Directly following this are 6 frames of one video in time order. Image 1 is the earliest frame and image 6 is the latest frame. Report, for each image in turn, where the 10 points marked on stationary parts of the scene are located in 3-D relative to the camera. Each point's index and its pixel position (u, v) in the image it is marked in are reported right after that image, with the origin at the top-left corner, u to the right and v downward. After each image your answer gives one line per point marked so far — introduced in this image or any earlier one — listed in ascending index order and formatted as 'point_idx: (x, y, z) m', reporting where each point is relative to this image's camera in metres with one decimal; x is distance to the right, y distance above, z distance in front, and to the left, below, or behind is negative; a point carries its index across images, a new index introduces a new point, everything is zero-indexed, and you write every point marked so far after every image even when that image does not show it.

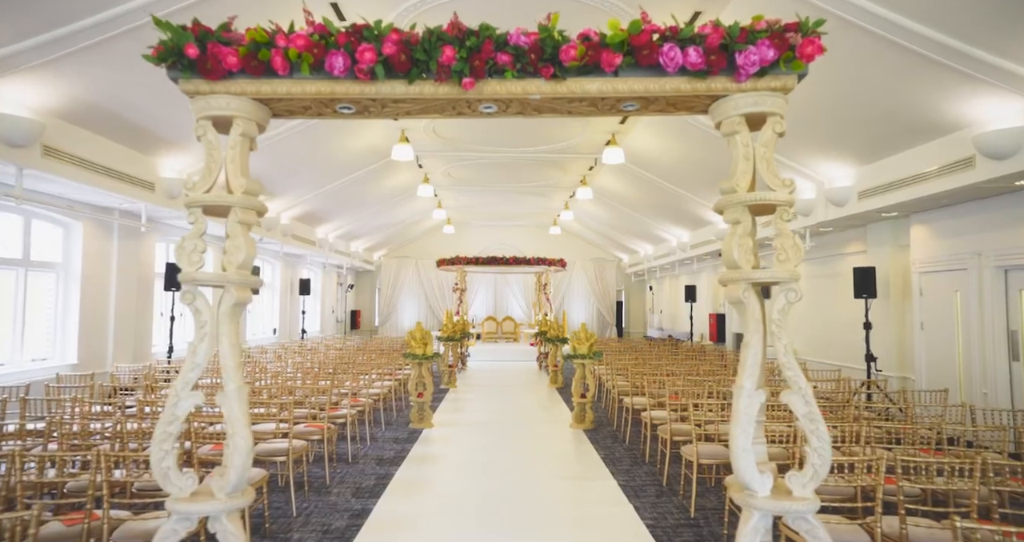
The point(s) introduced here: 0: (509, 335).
0: (-0.1, -2.2, +17.9) m
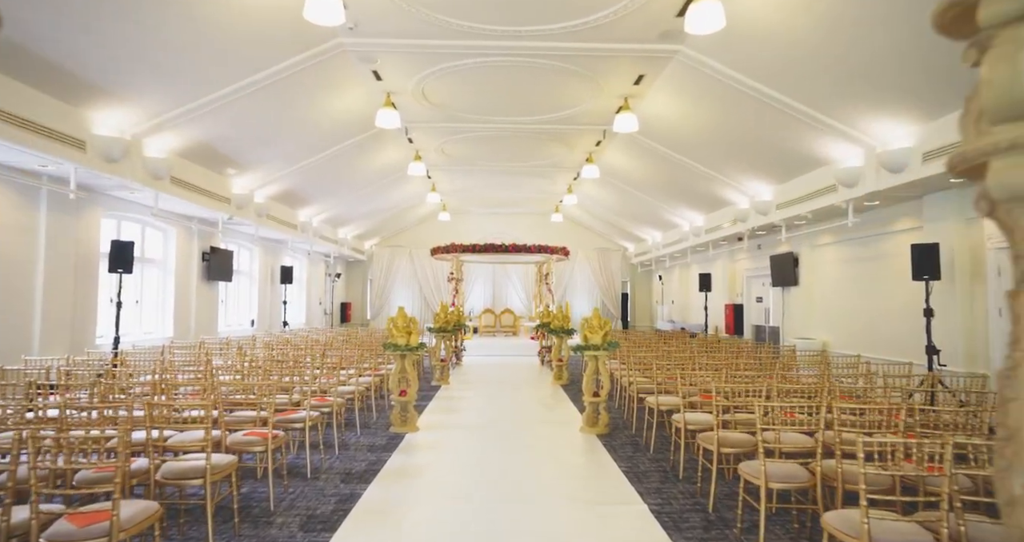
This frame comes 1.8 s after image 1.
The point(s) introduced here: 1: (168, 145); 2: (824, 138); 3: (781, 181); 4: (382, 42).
0: (-0.1, -1.8, +16.8) m
1: (-4.7, +1.7, +7.2) m
2: (+4.2, +1.8, +7.2) m
3: (+4.6, +1.5, +9.2) m
4: (-1.6, +2.9, +6.8) m
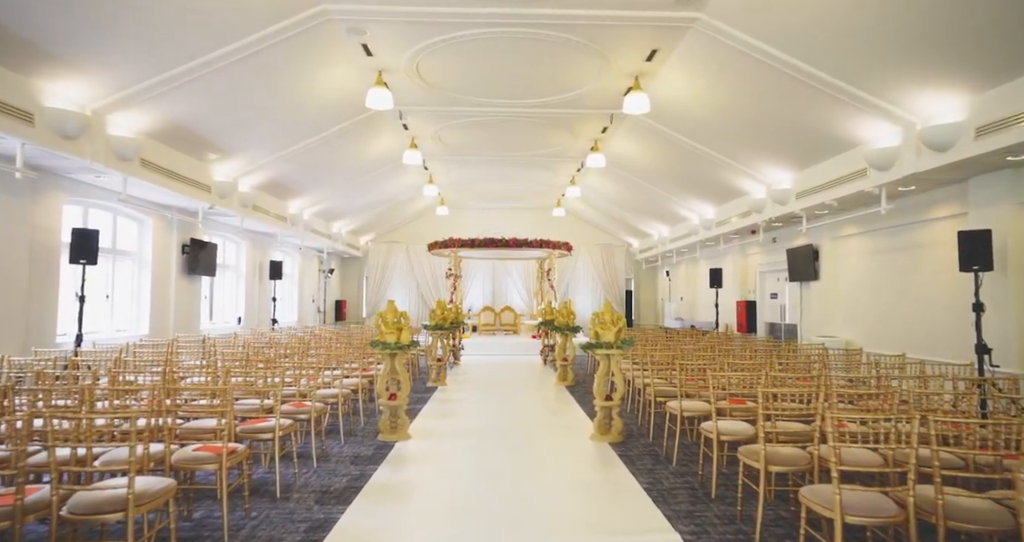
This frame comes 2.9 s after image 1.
0: (-0.1, -1.7, +16.2) m
1: (-4.7, +1.8, +6.6) m
2: (+4.2, +1.9, +6.6) m
3: (+4.7, +1.7, +8.6) m
4: (-1.6, +3.0, +6.2) m
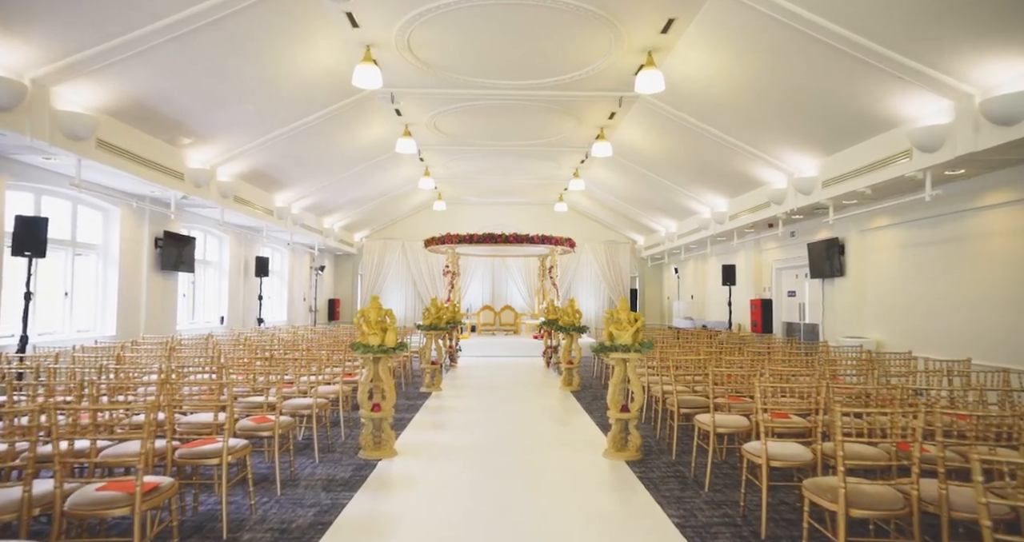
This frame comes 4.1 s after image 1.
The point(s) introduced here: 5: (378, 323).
0: (-0.1, -1.6, +15.5) m
1: (-4.6, +1.9, +5.9) m
2: (+4.3, +2.0, +5.8) m
3: (+4.7, +1.7, +7.9) m
4: (-1.6, +3.1, +5.4) m
5: (-1.2, -0.5, +4.9) m
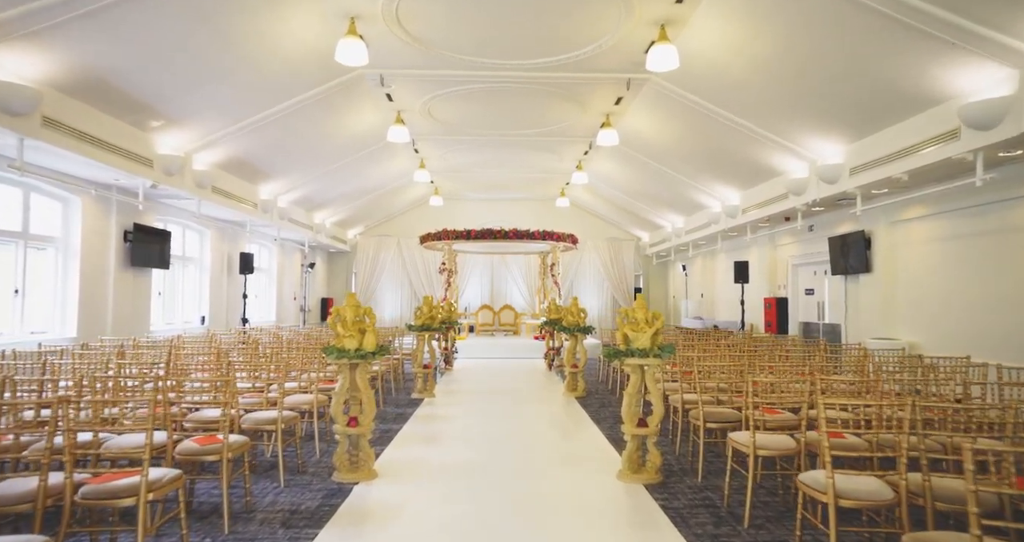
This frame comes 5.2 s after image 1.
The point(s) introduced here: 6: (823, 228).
0: (-0.1, -1.5, +14.8) m
1: (-4.6, +1.9, +5.2) m
2: (+4.2, +2.0, +5.2) m
3: (+4.7, +1.8, +7.2) m
4: (-1.6, +3.1, +4.8) m
5: (-1.2, -0.4, +4.2) m
6: (+5.6, +0.8, +9.6) m
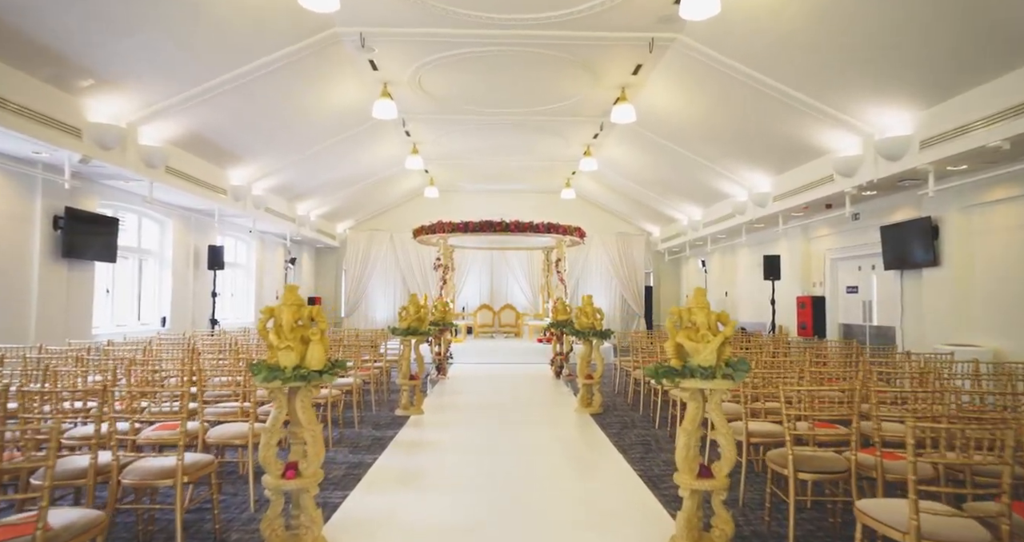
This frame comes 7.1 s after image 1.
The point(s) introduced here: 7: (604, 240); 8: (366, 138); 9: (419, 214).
0: (0.0, -1.5, +13.6) m
1: (-4.6, +2.0, +3.9) m
2: (+4.3, +2.1, +3.9) m
3: (+4.7, +1.9, +5.9) m
4: (-1.6, +3.2, +3.5) m
5: (-1.2, -0.3, +3.0) m
6: (+5.6, +0.9, +8.4) m
7: (+2.8, +1.0, +16.3) m
8: (-2.9, +2.7, +10.7) m
9: (-2.8, +1.7, +16.3) m
